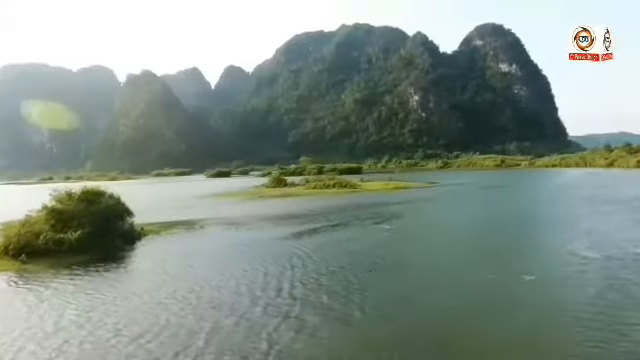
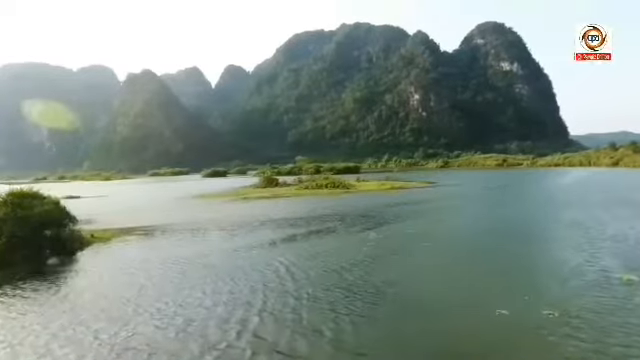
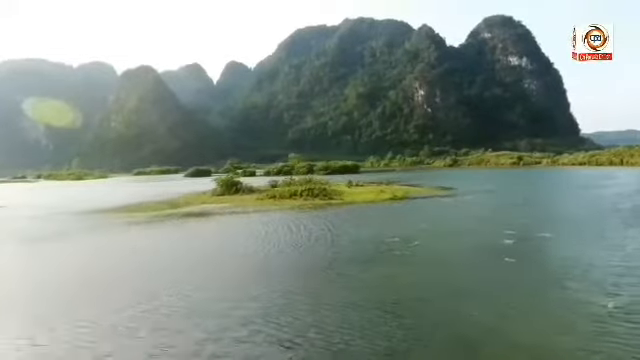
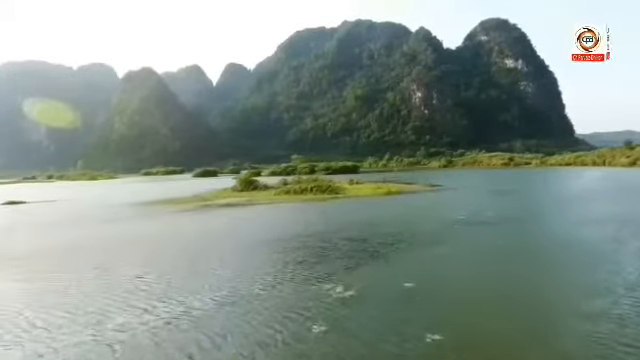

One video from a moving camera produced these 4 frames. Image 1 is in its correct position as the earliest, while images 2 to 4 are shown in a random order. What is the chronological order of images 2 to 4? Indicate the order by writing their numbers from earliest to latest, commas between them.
2, 4, 3
